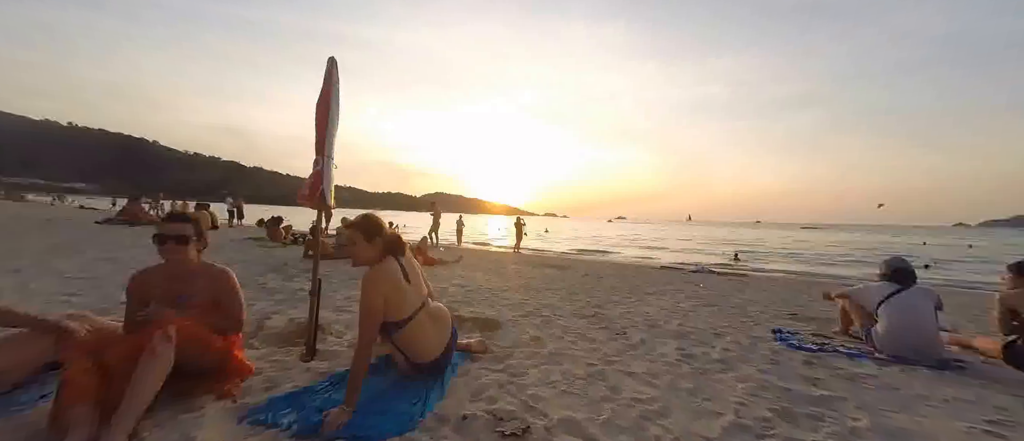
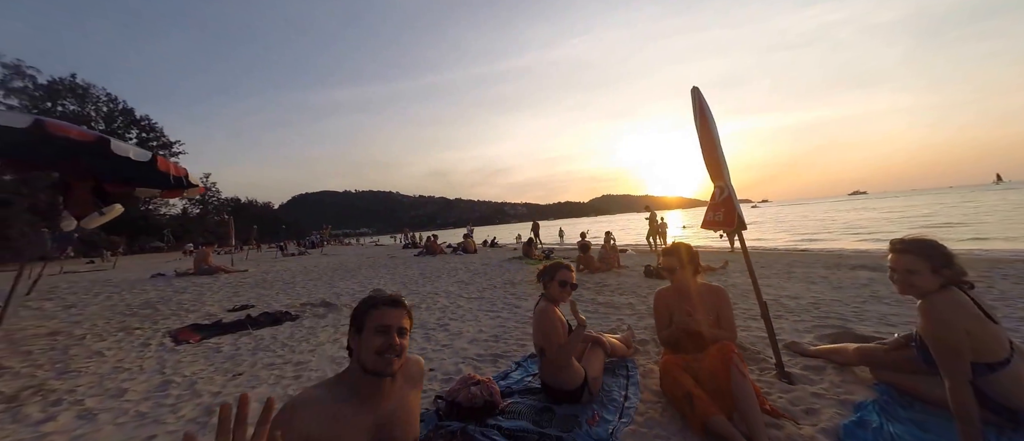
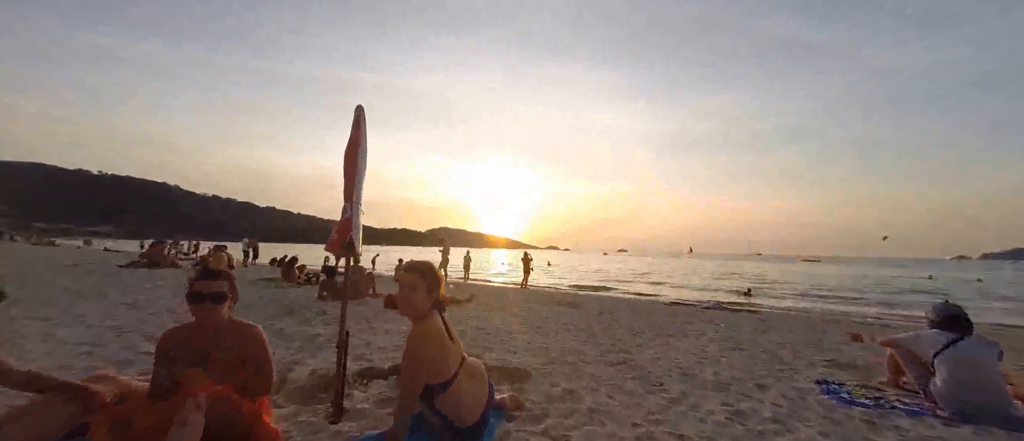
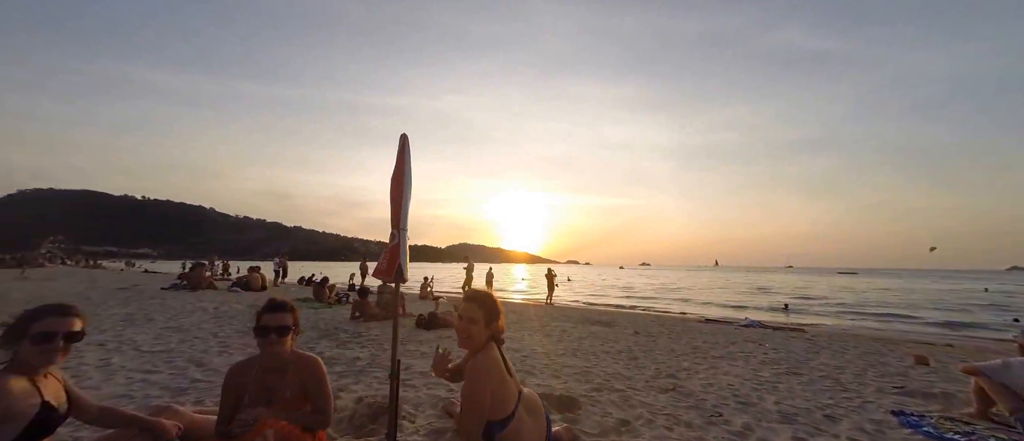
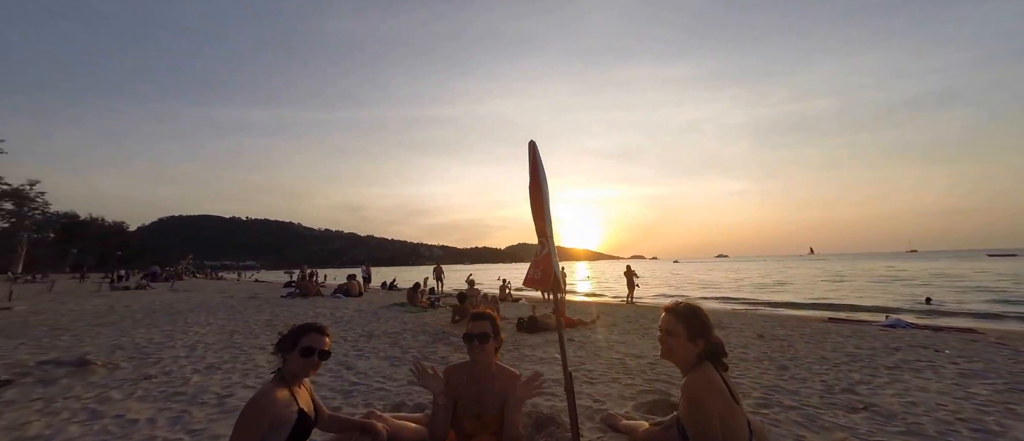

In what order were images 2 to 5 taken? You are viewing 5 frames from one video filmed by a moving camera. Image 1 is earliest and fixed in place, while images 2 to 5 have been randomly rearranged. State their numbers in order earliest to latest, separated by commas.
3, 4, 5, 2
